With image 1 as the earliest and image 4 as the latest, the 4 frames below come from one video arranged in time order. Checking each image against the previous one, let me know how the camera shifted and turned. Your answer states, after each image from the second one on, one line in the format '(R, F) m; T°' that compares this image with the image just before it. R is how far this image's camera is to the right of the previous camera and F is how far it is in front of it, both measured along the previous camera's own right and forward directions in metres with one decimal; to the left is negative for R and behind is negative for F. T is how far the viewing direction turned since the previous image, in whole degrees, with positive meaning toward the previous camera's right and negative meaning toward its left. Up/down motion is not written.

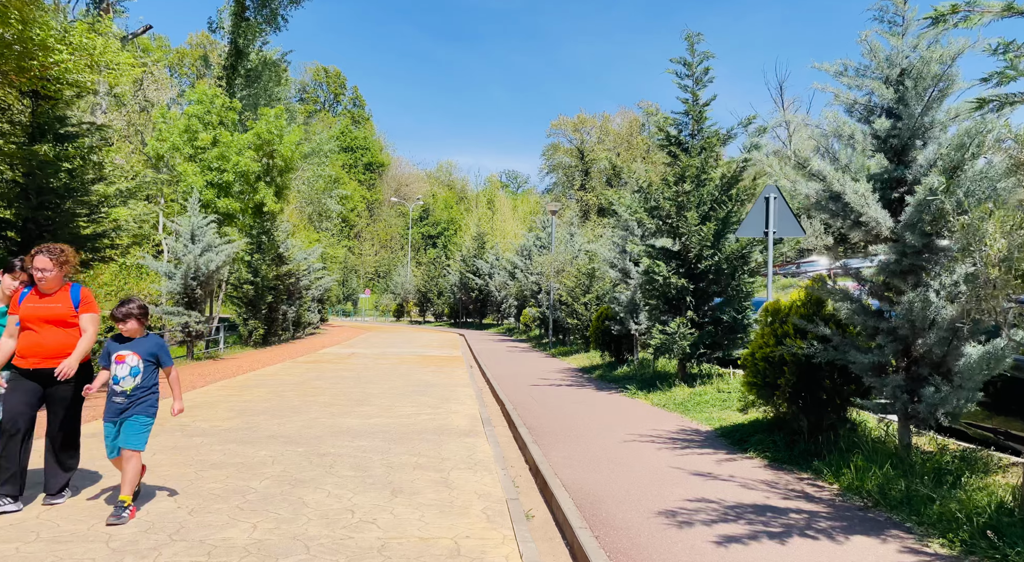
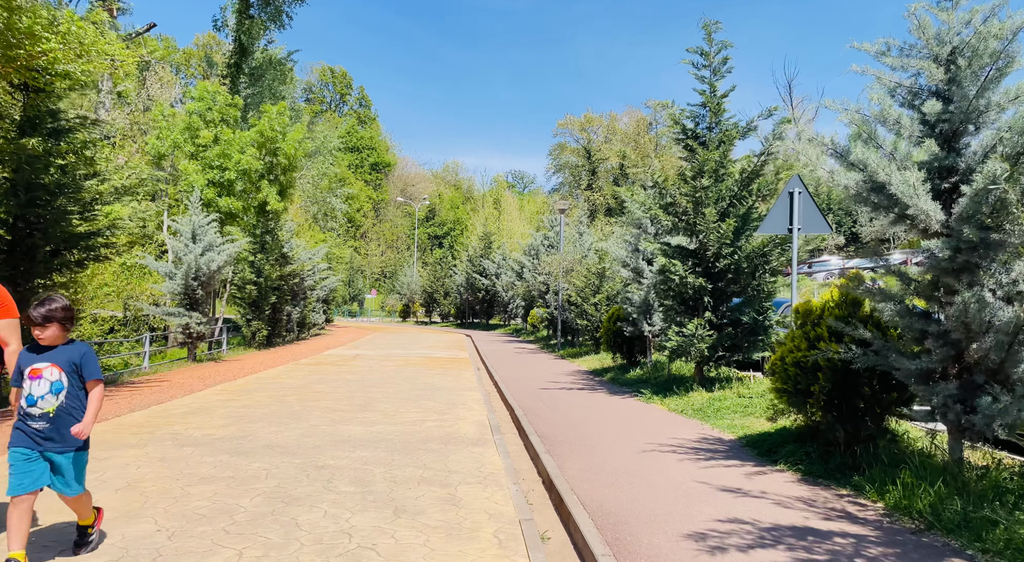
(-0.1, +0.5) m; -1°
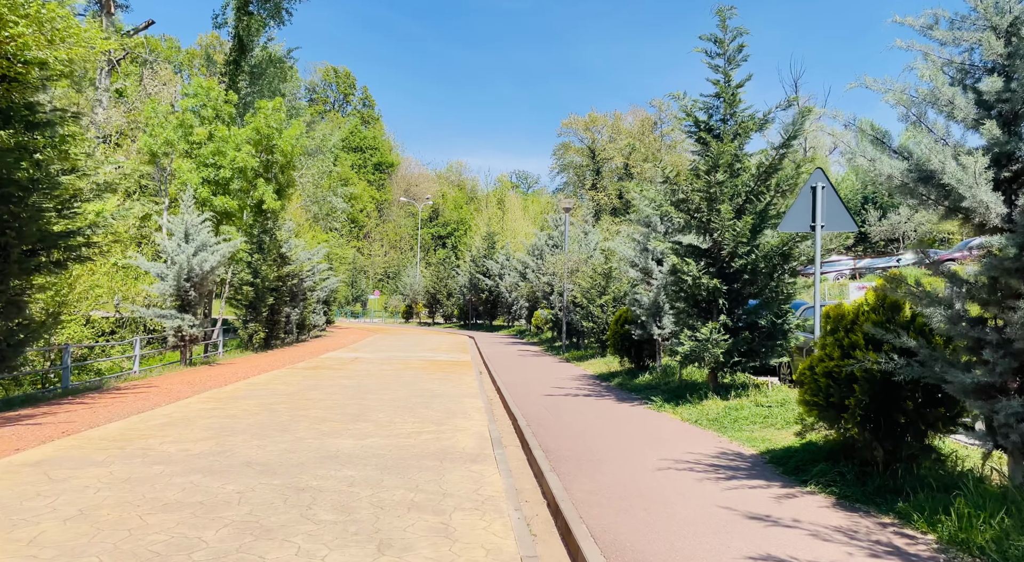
(0.0, +0.7) m; 0°
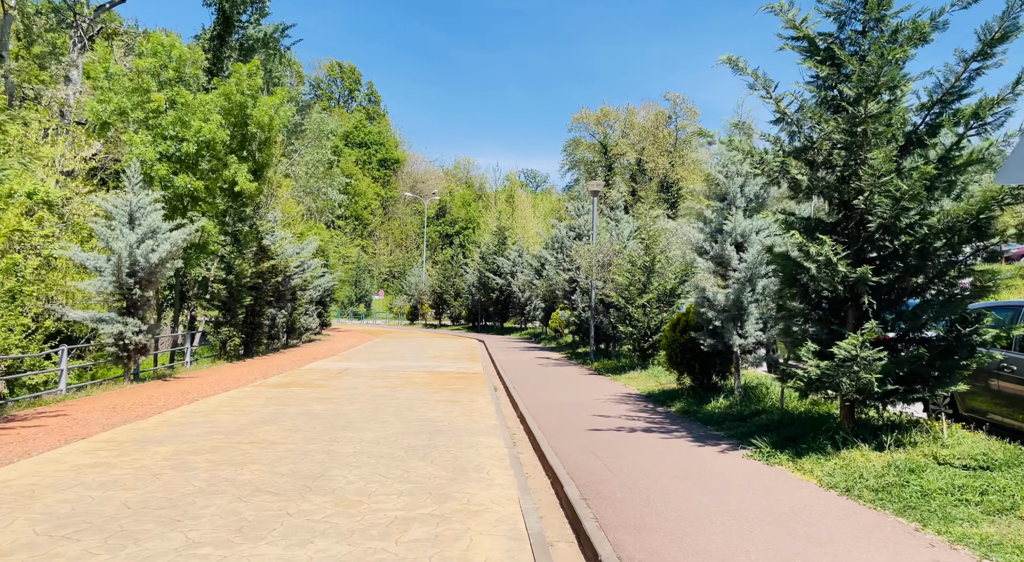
(-0.3, +3.9) m; -1°
